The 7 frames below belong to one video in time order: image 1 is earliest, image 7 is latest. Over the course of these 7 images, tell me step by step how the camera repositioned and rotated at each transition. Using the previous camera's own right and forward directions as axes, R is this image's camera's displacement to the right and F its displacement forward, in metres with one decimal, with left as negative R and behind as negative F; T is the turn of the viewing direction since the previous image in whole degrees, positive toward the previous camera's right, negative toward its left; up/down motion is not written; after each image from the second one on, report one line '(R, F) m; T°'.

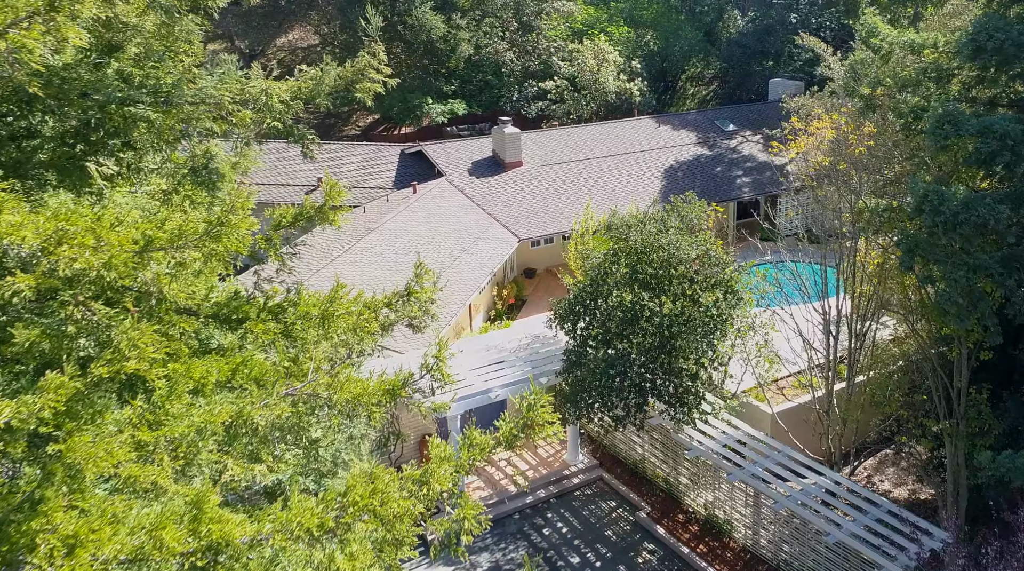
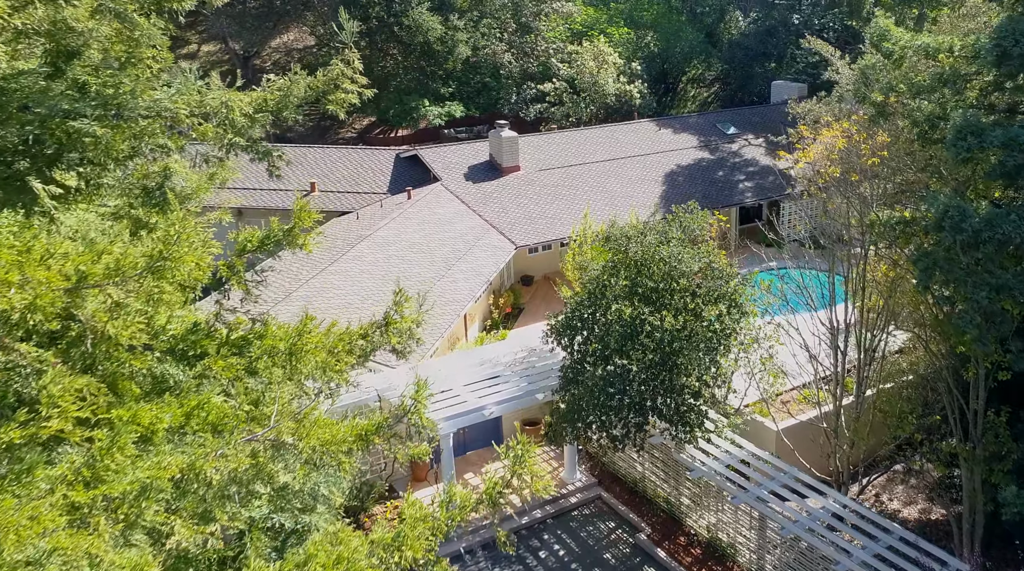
(+0.1, +0.8) m; 0°
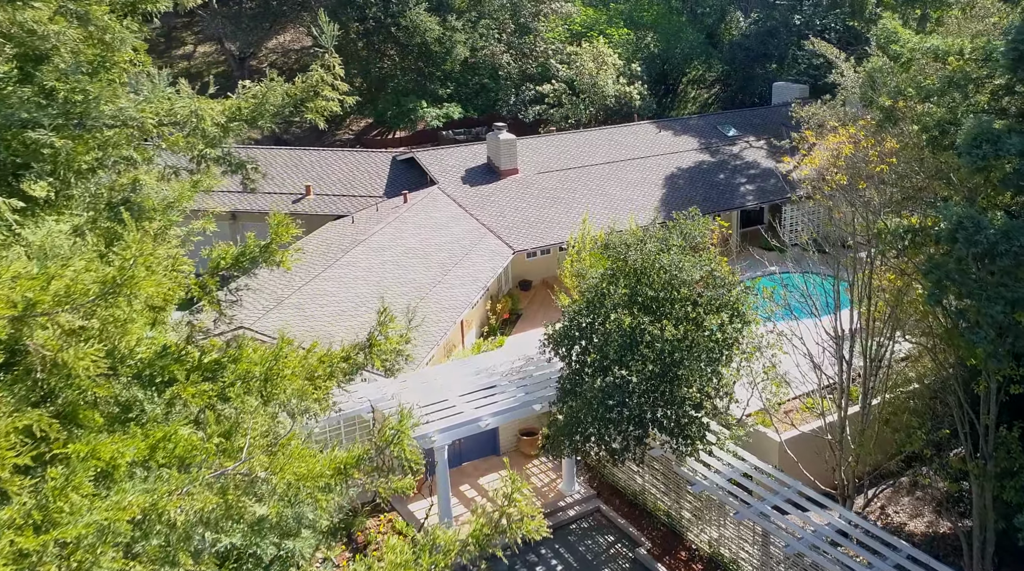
(+0.1, +0.5) m; 0°
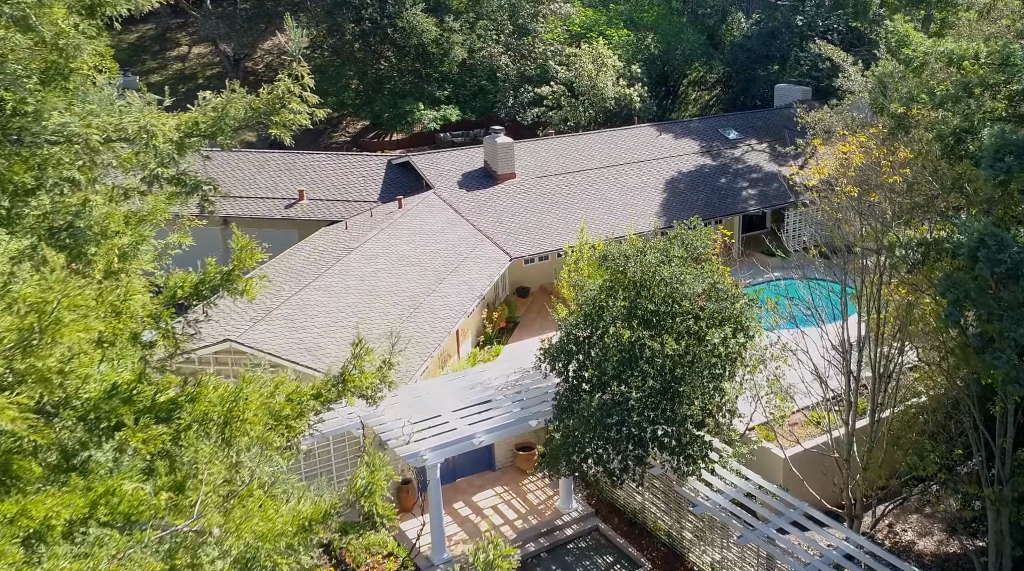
(+0.1, +0.7) m; 0°
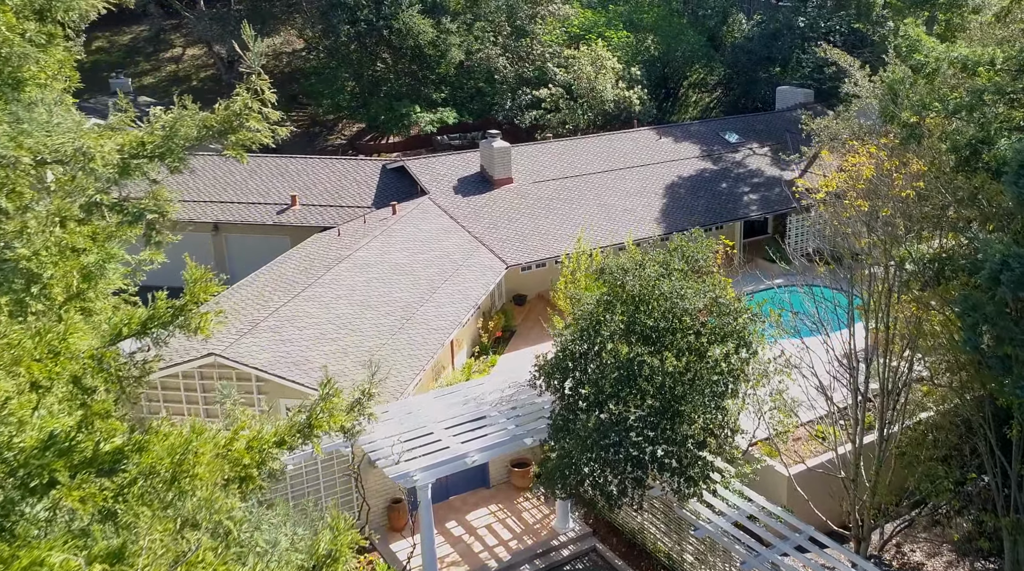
(+0.1, +0.7) m; 0°
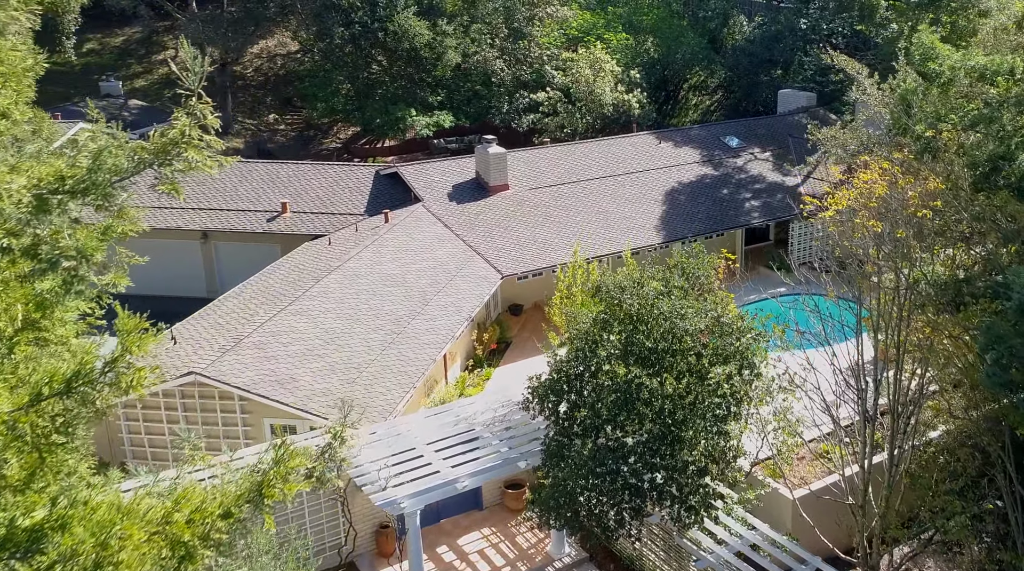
(+0.1, +0.8) m; 0°
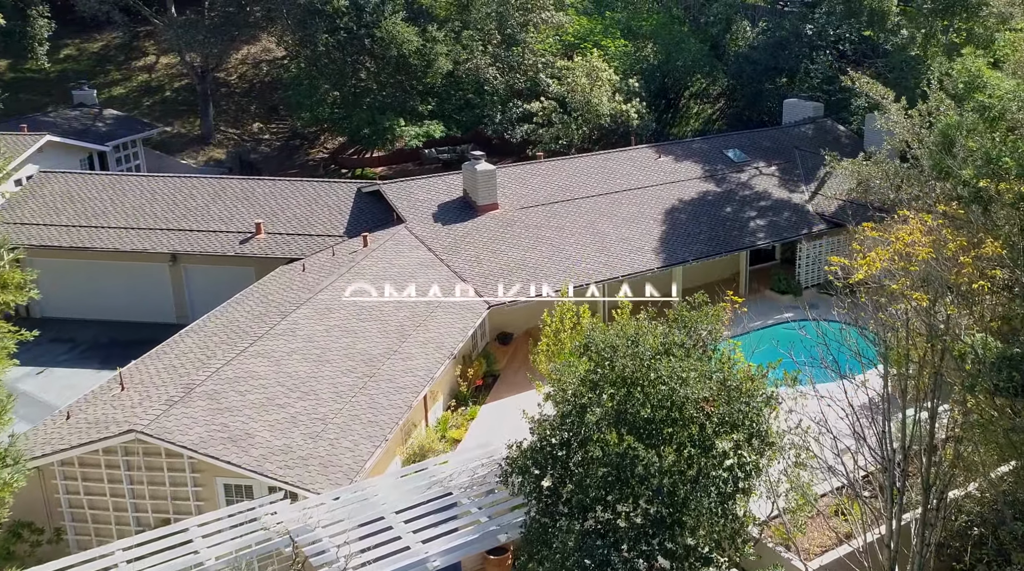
(+0.4, +2.1) m; 0°
